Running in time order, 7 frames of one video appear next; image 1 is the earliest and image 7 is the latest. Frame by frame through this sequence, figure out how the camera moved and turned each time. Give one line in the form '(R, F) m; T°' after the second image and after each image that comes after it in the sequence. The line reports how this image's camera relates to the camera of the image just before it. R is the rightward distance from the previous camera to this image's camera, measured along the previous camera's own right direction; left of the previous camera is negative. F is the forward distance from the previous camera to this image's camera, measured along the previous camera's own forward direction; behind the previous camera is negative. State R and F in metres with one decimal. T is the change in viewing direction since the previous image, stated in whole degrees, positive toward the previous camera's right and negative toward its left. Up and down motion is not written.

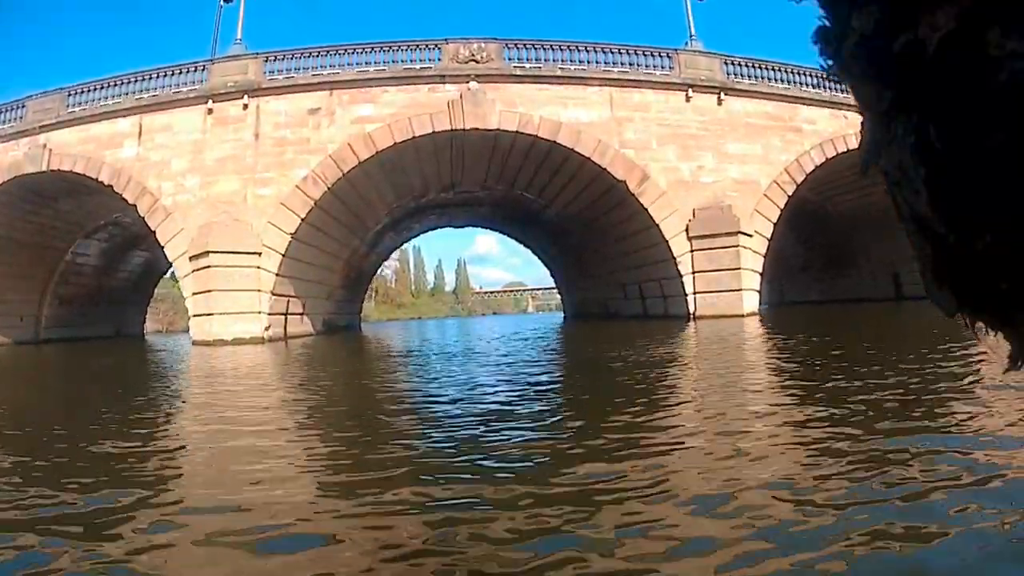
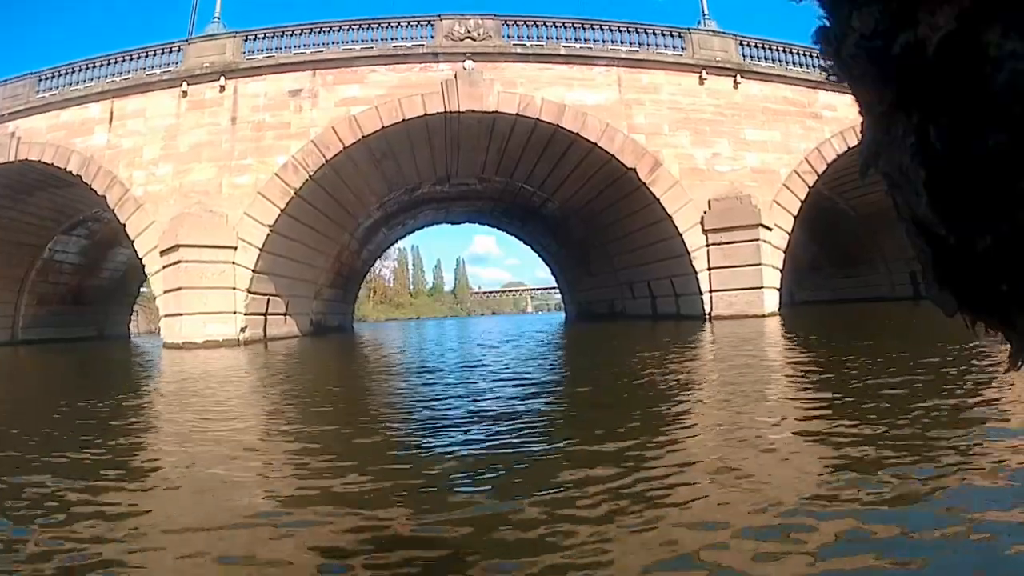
(0.0, +0.8) m; 0°
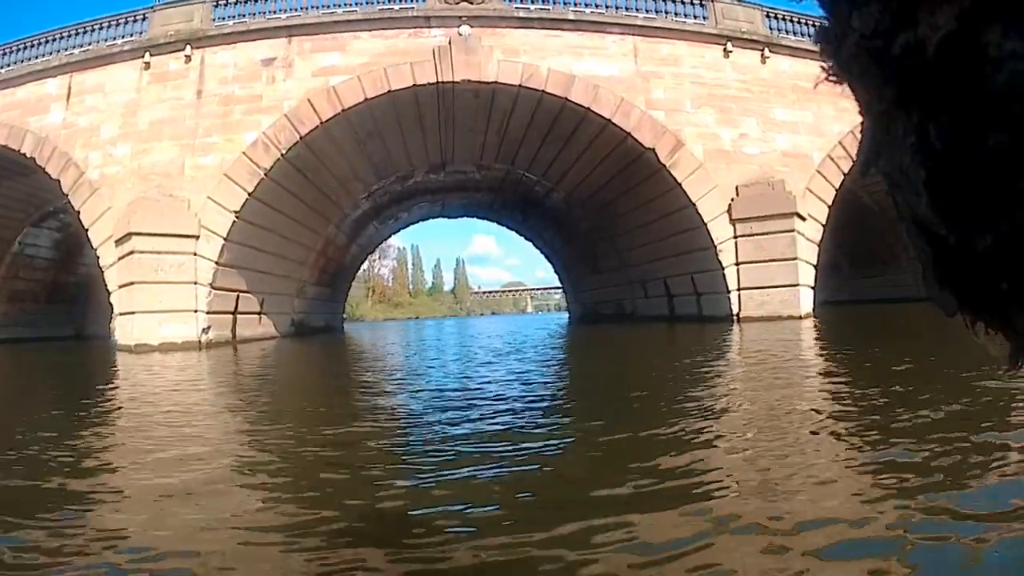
(0.0, +1.0) m; 0°
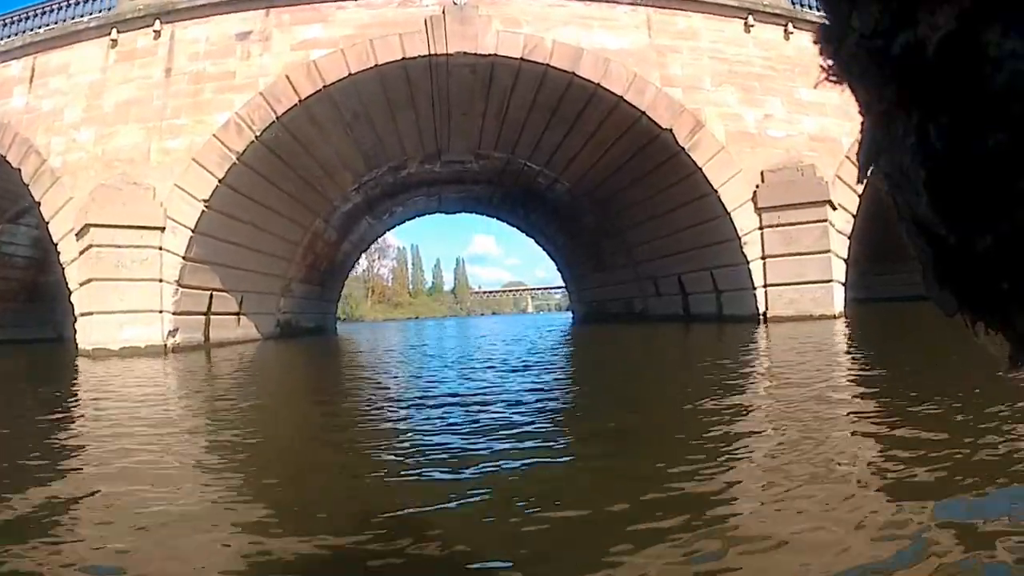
(0.0, +0.7) m; 0°
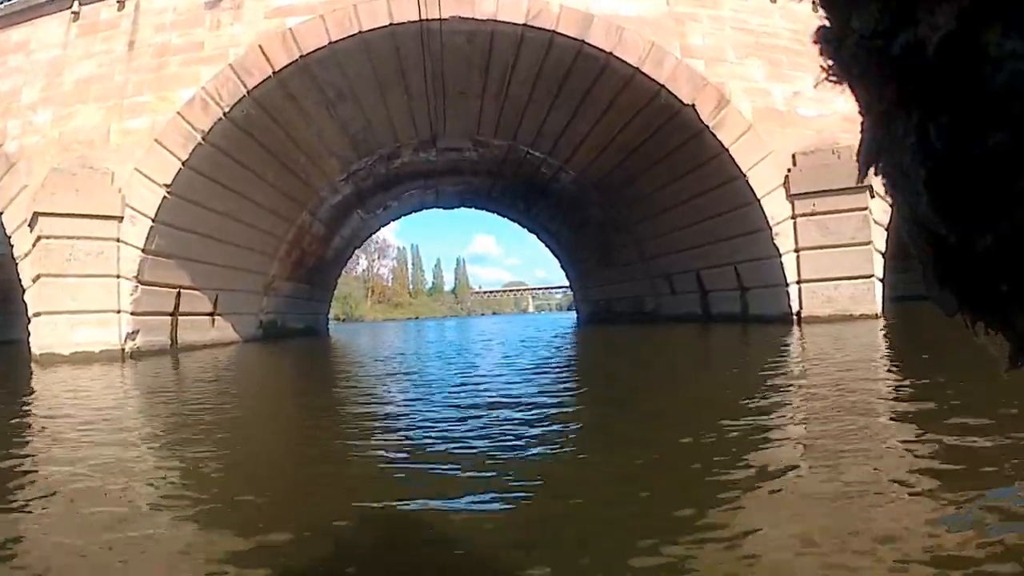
(0.0, +0.7) m; 0°
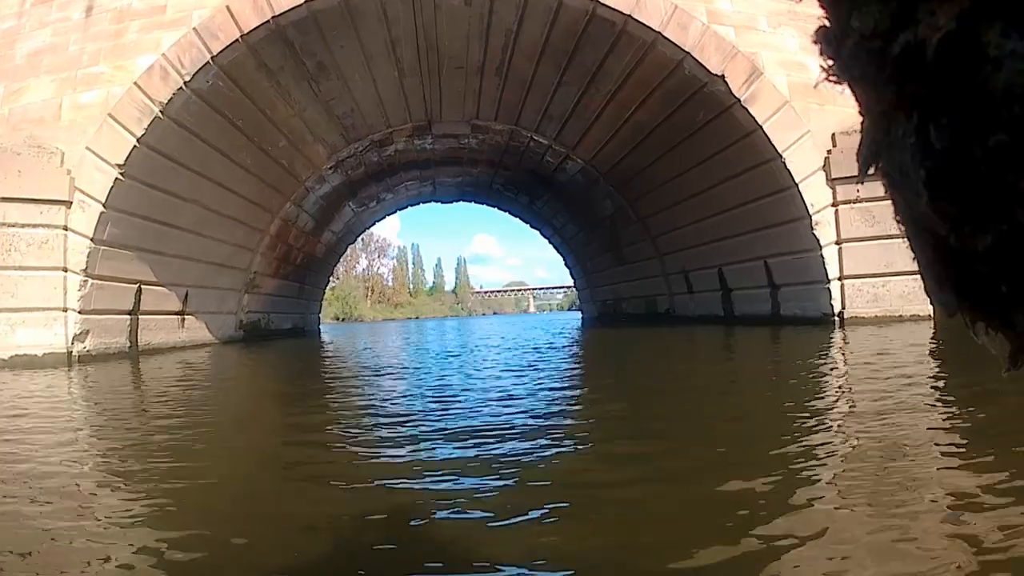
(0.0, +0.7) m; 0°
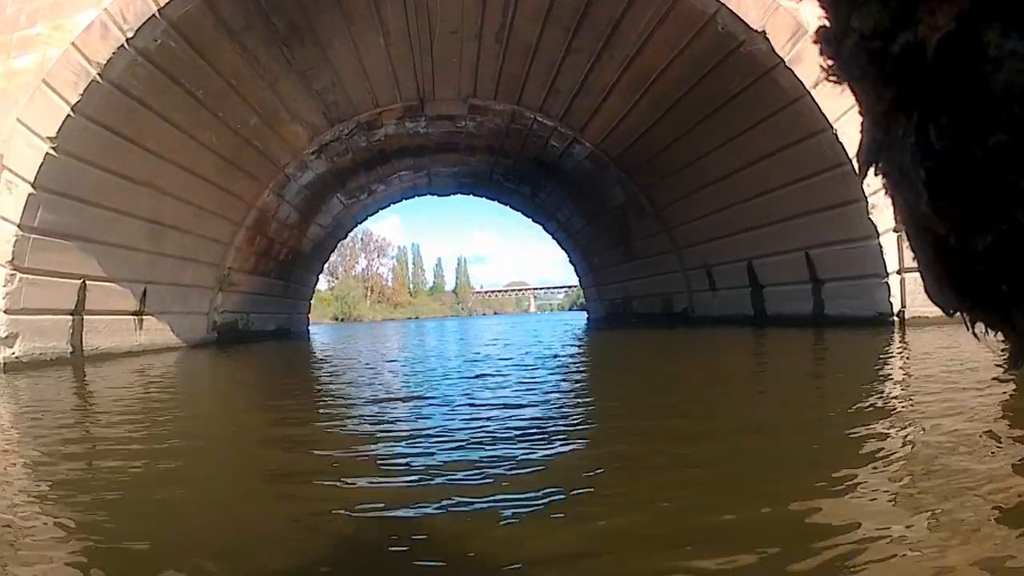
(0.0, +0.7) m; 0°
